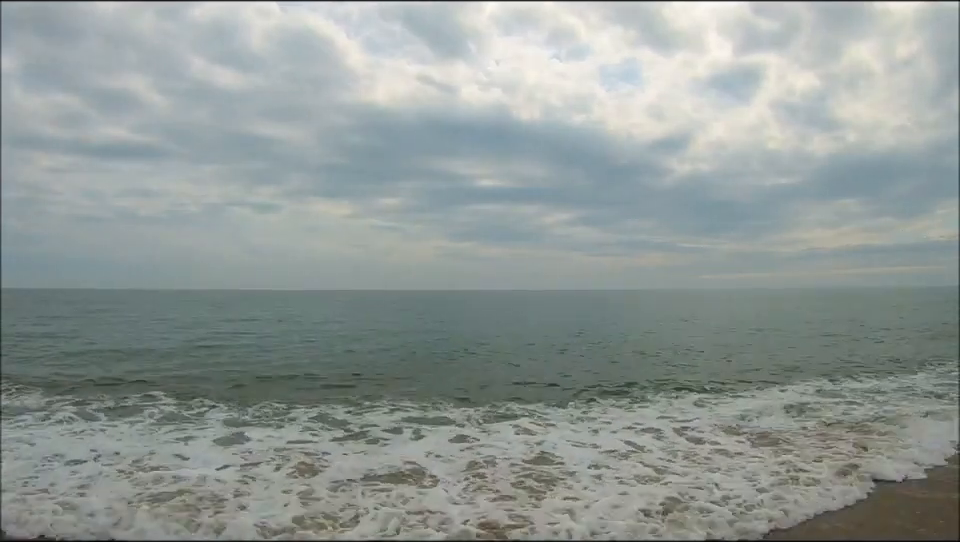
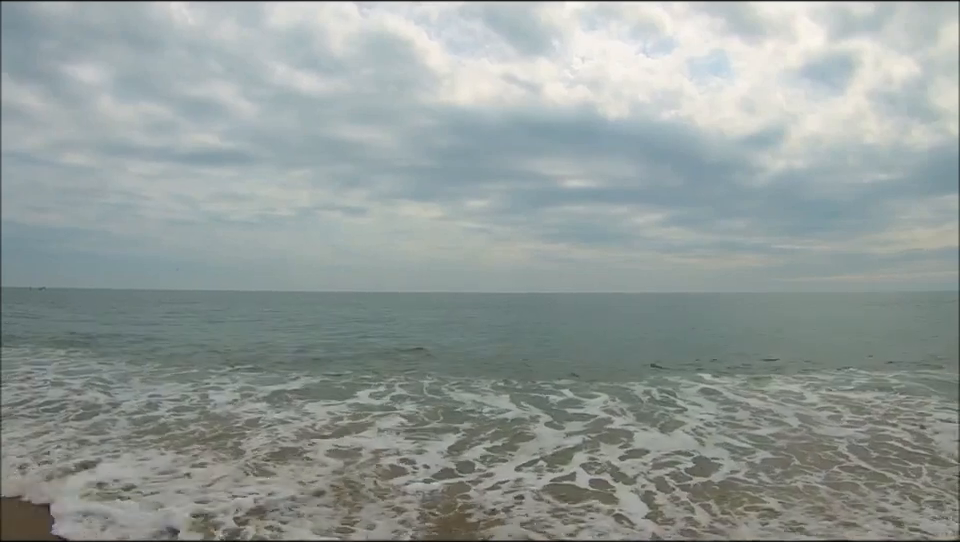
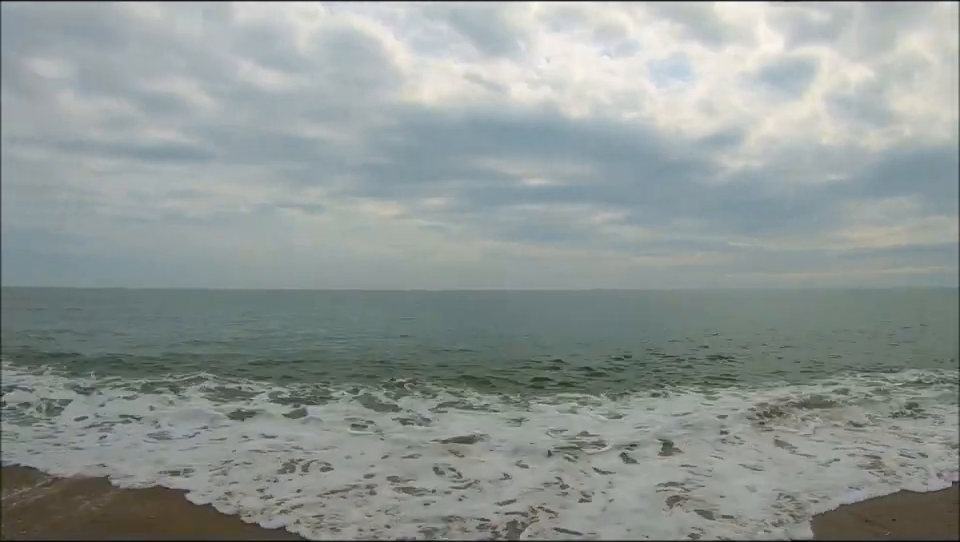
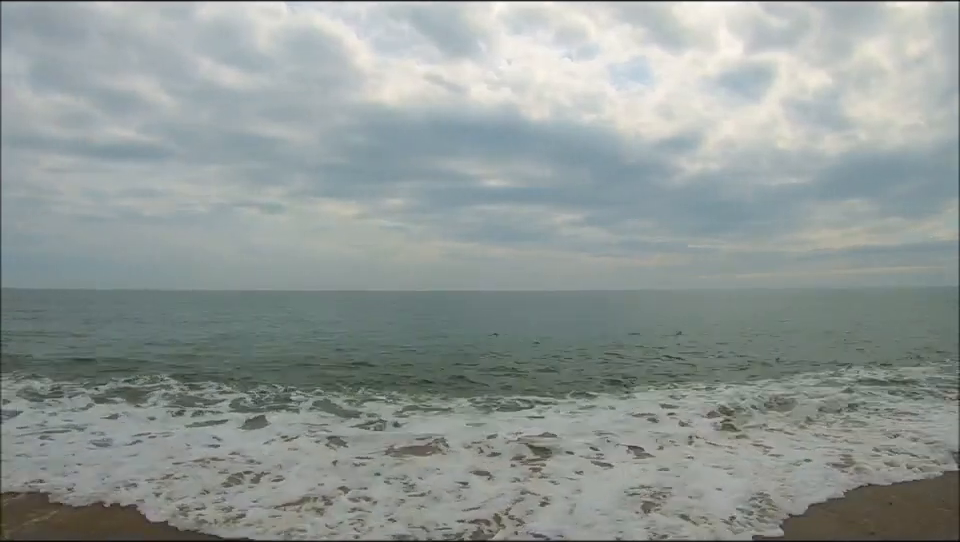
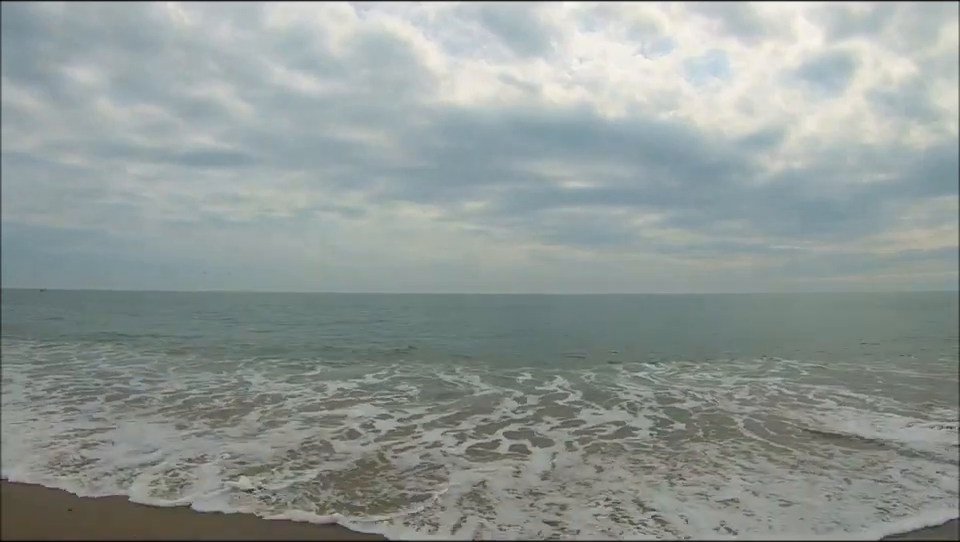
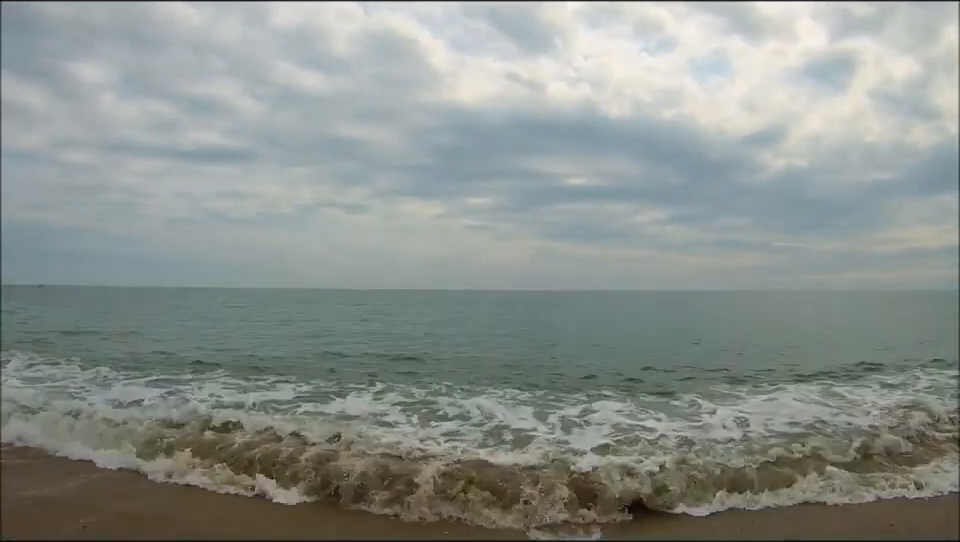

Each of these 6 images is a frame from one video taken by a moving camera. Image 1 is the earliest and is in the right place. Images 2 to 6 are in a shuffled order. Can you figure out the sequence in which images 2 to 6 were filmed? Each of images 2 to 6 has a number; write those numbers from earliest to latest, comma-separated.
4, 3, 6, 2, 5
